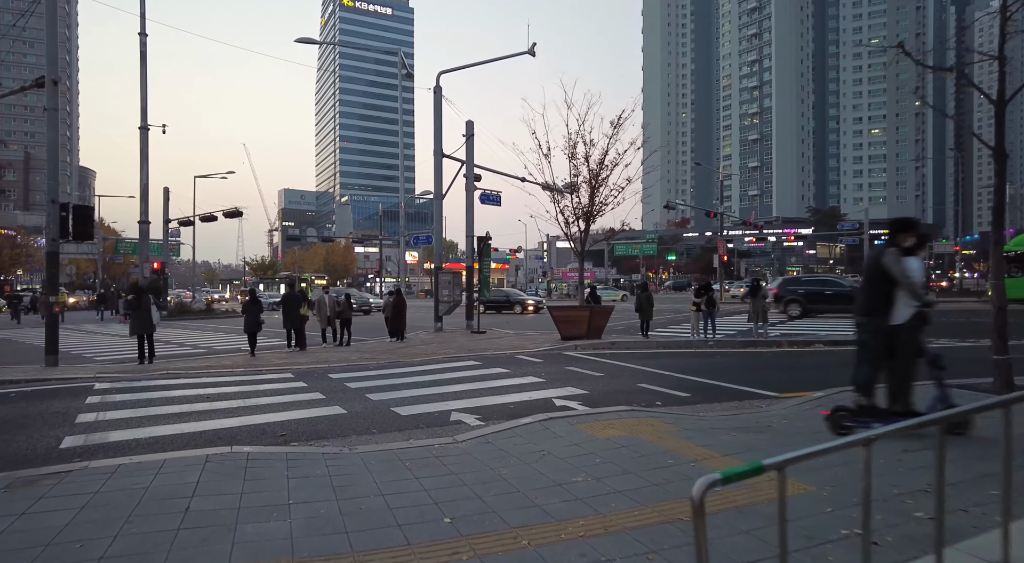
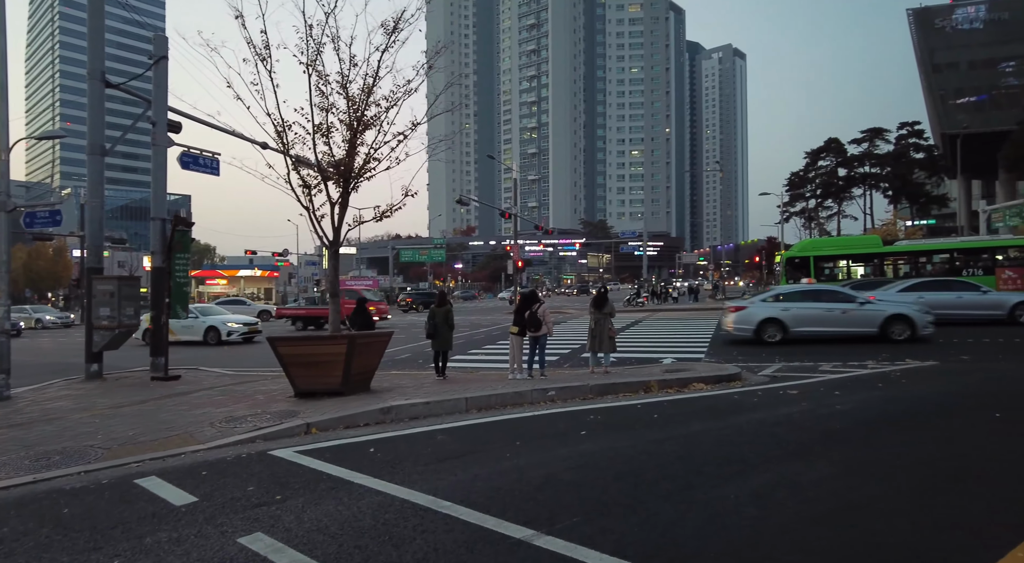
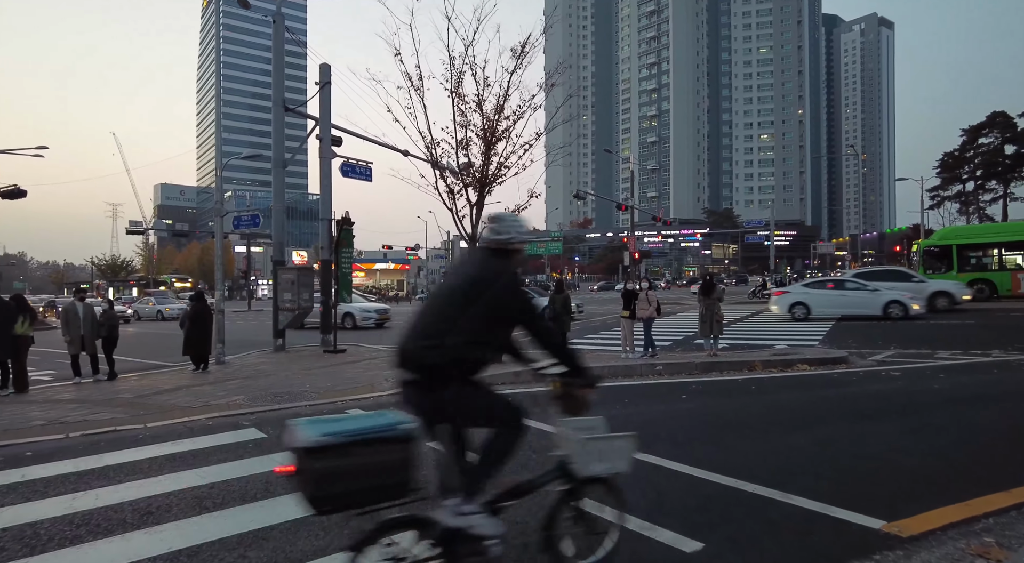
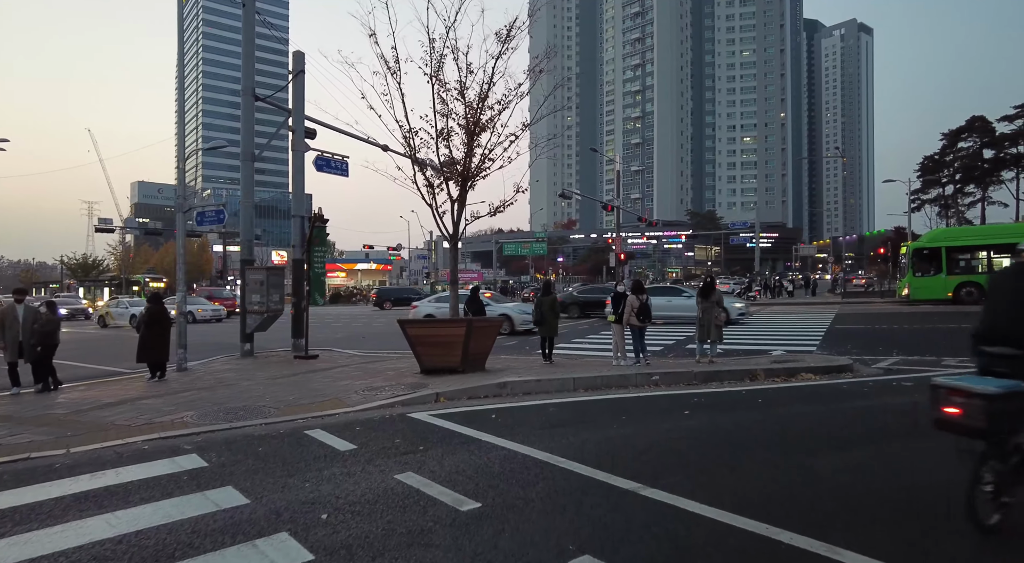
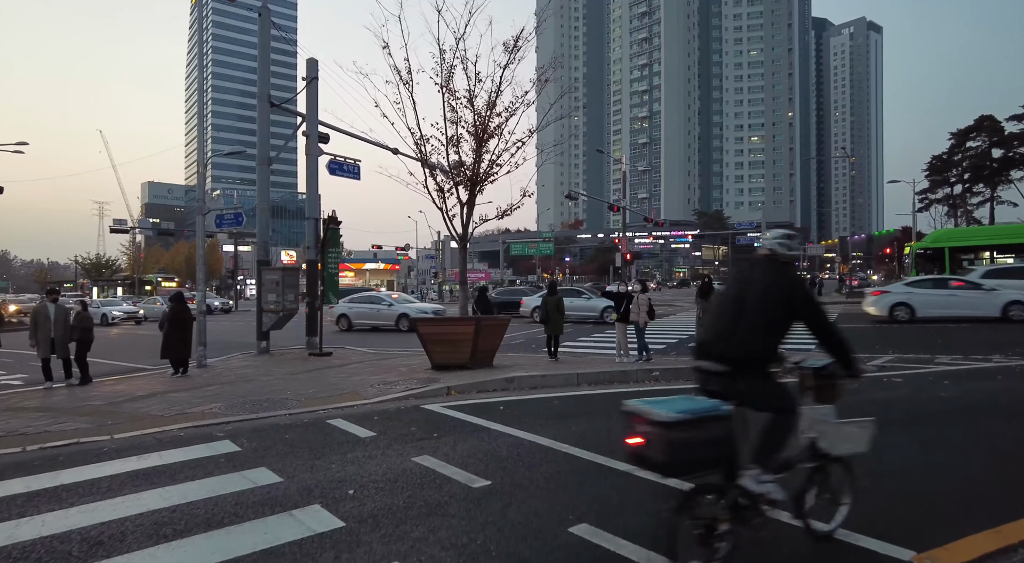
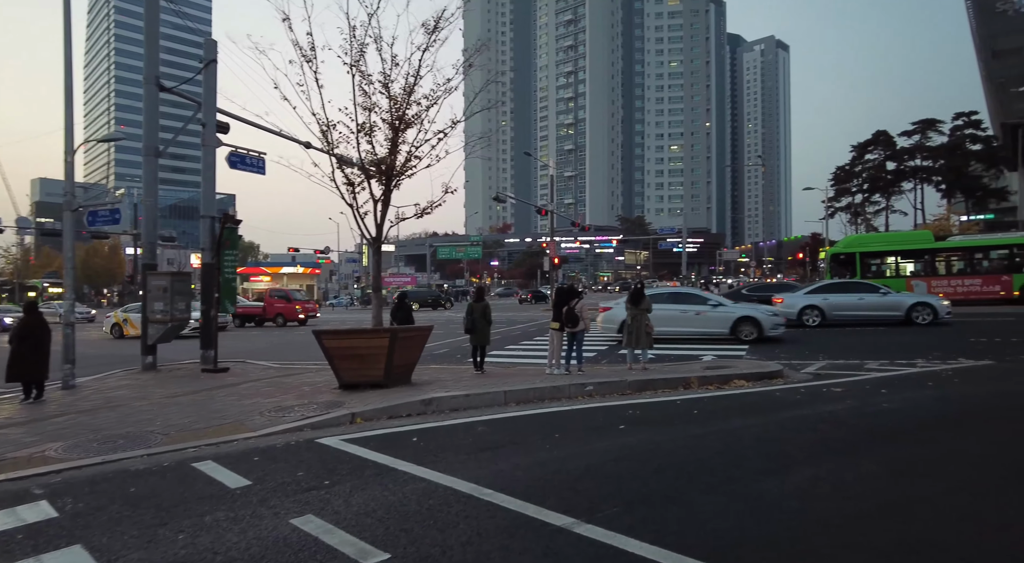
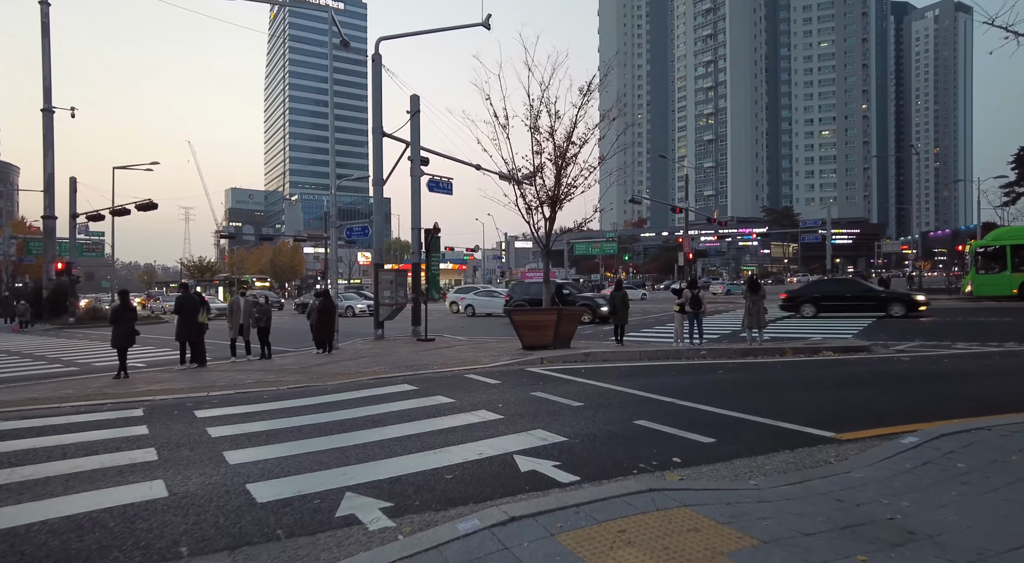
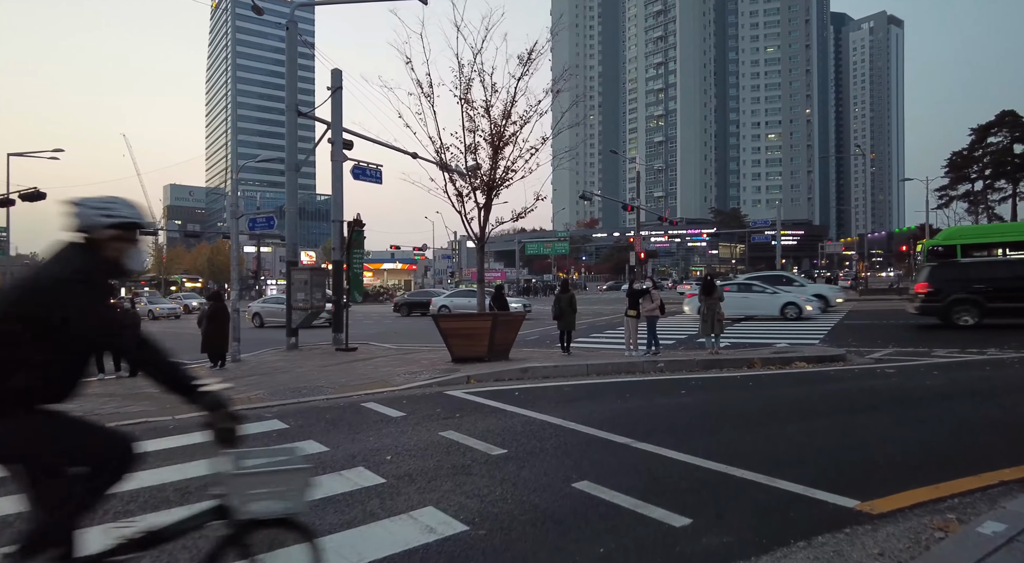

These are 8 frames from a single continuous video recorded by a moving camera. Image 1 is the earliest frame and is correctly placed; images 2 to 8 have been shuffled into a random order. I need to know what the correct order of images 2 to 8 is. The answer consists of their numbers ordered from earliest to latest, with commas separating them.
7, 8, 3, 5, 4, 6, 2
